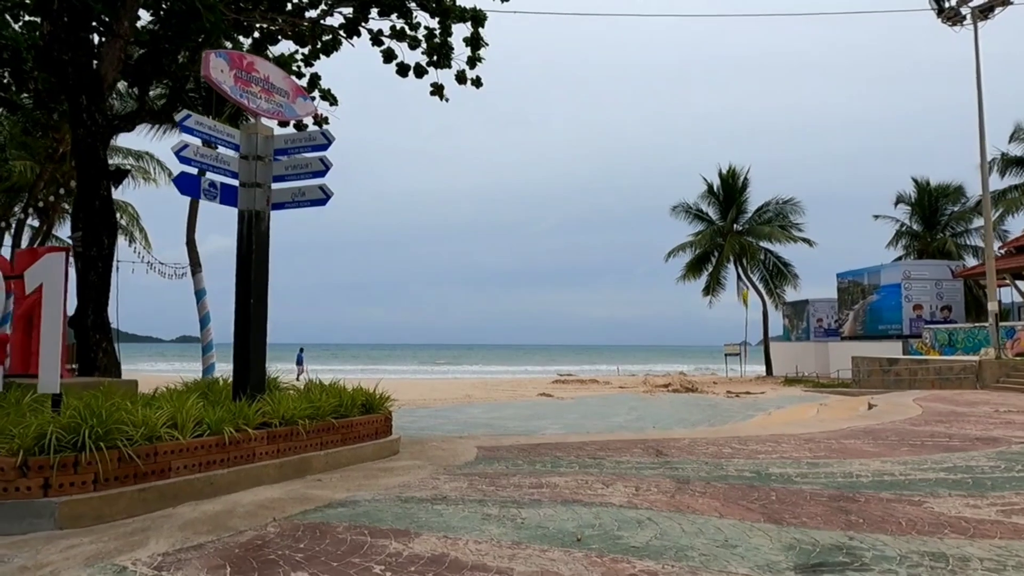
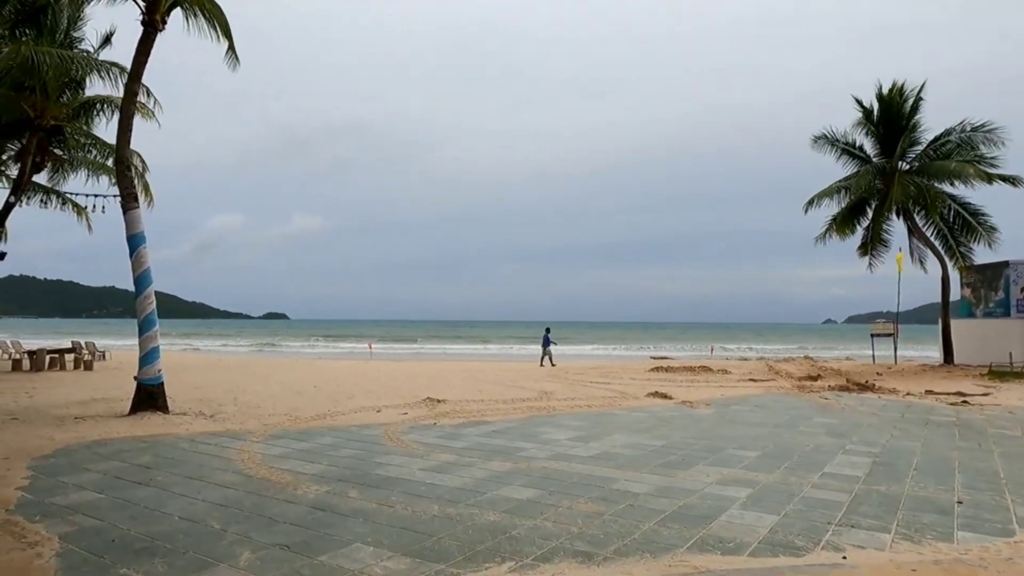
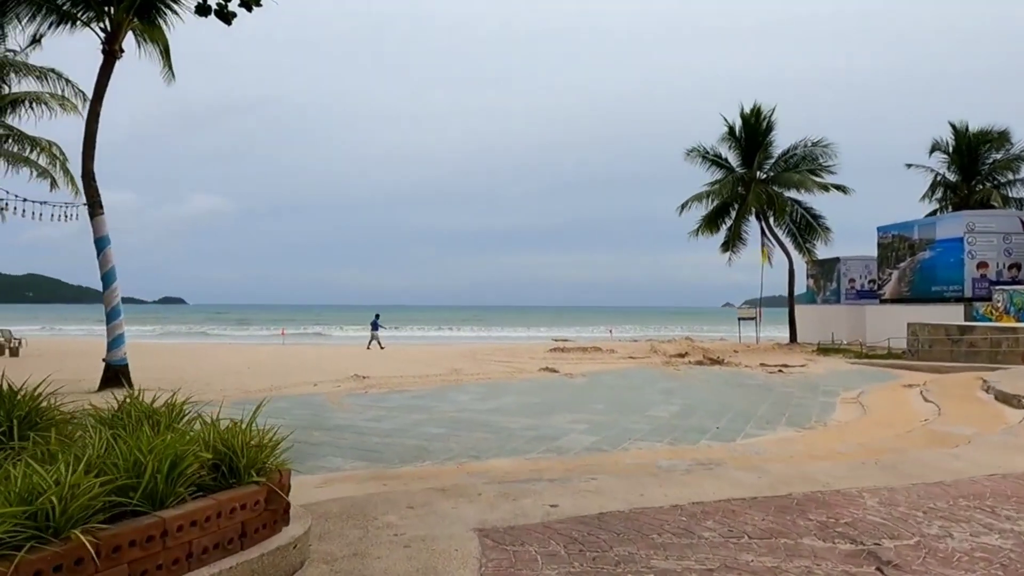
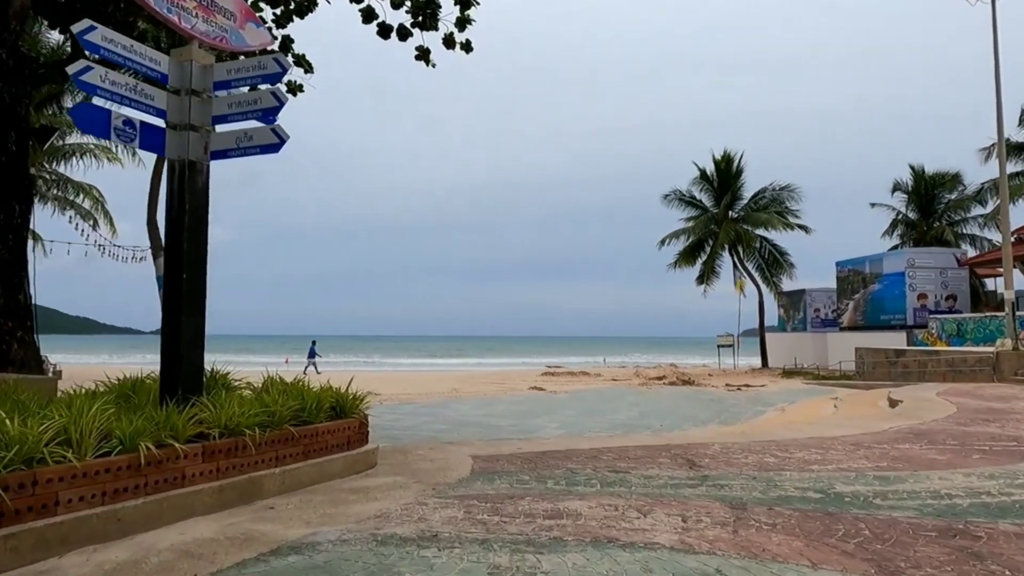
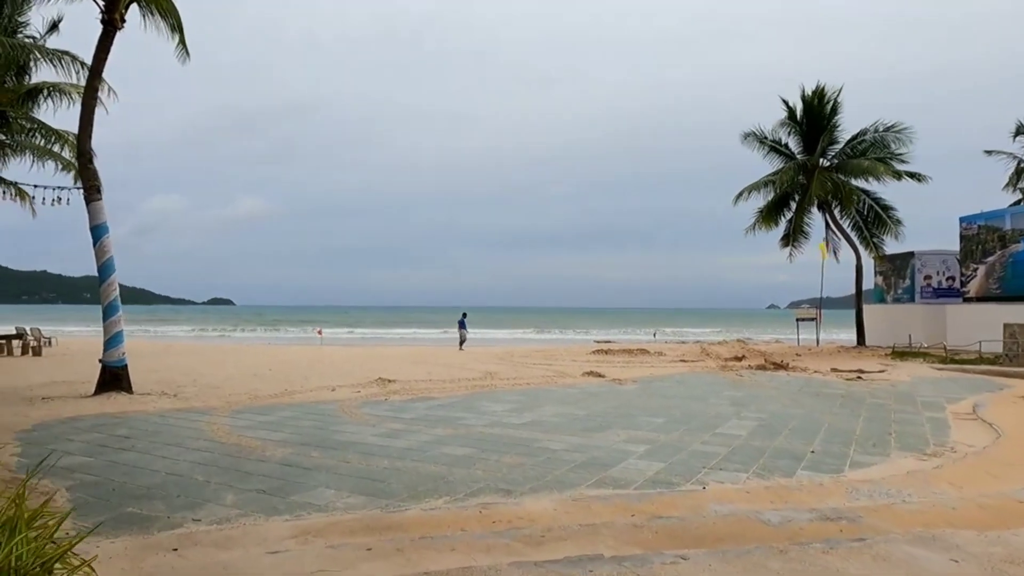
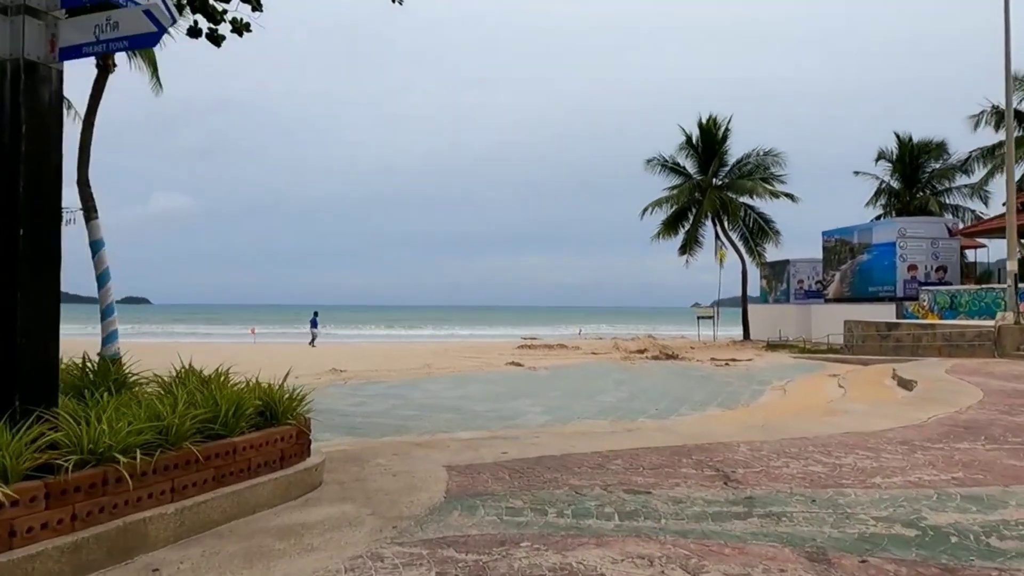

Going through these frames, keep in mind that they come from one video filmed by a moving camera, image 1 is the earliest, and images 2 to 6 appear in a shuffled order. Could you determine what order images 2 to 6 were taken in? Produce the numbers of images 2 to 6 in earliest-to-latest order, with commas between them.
4, 6, 3, 5, 2
